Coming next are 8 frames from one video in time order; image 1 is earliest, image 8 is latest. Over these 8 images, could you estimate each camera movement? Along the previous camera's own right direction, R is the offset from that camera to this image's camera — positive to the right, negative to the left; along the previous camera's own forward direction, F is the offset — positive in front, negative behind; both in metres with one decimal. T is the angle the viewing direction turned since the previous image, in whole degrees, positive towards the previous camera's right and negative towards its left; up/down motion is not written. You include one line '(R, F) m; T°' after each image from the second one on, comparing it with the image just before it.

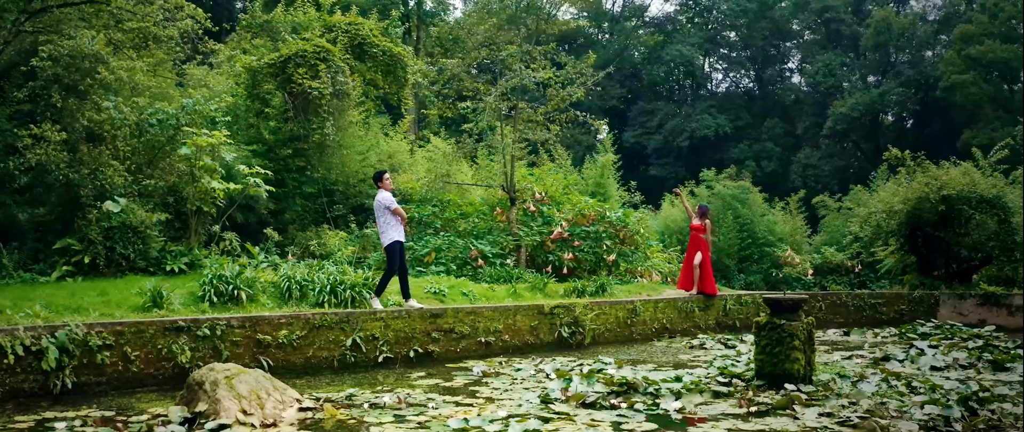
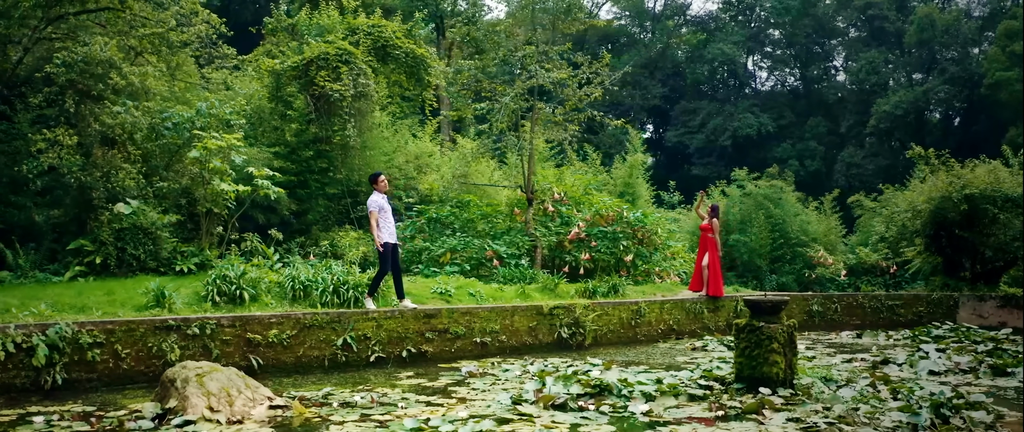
(+0.4, 0.0) m; -3°
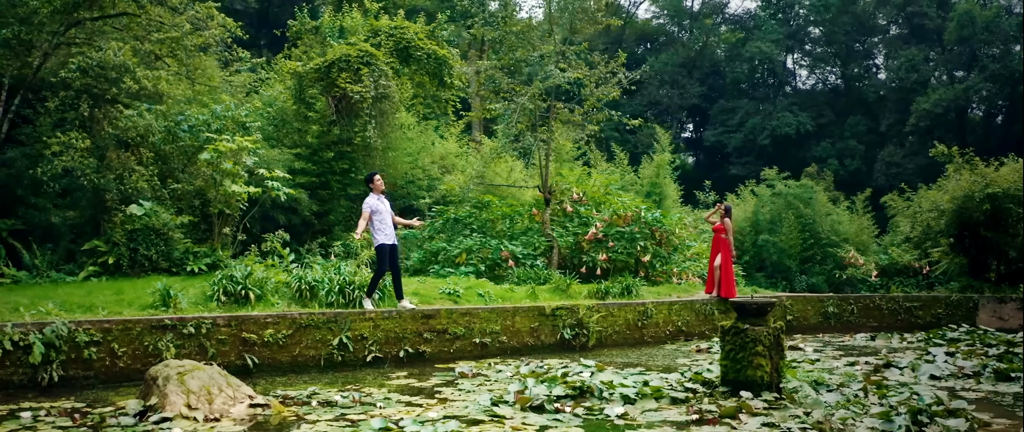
(+0.3, 0.0) m; -3°
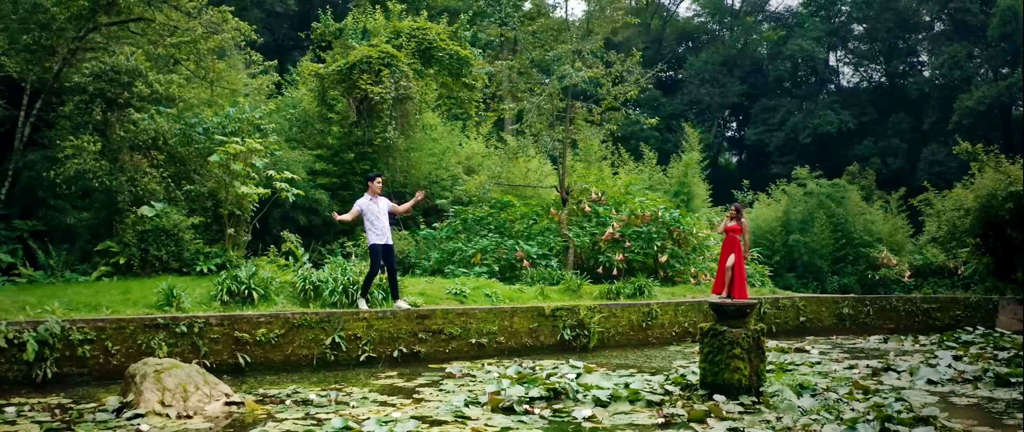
(+0.4, 0.0) m; -3°
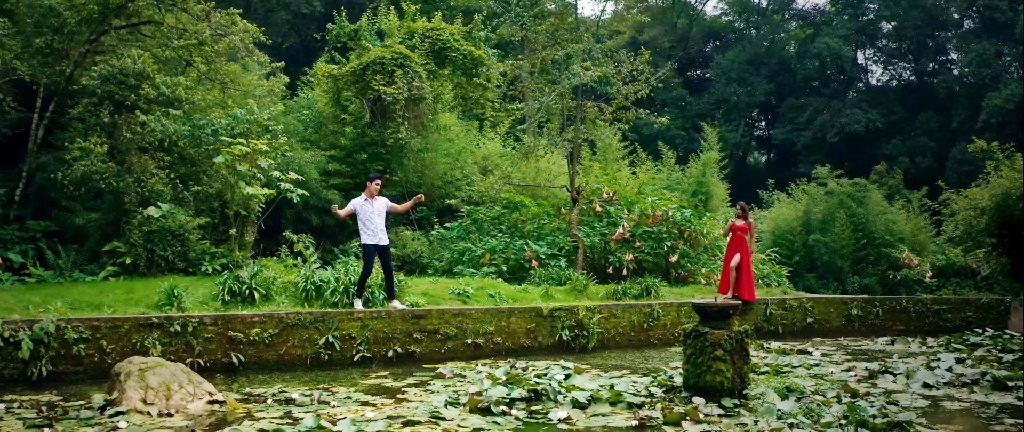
(+0.3, 0.0) m; -2°
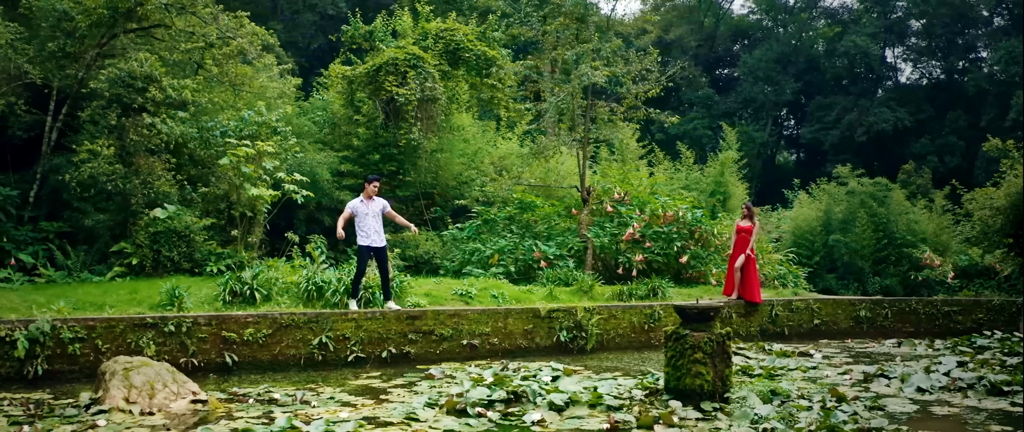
(+0.3, 0.0) m; -2°
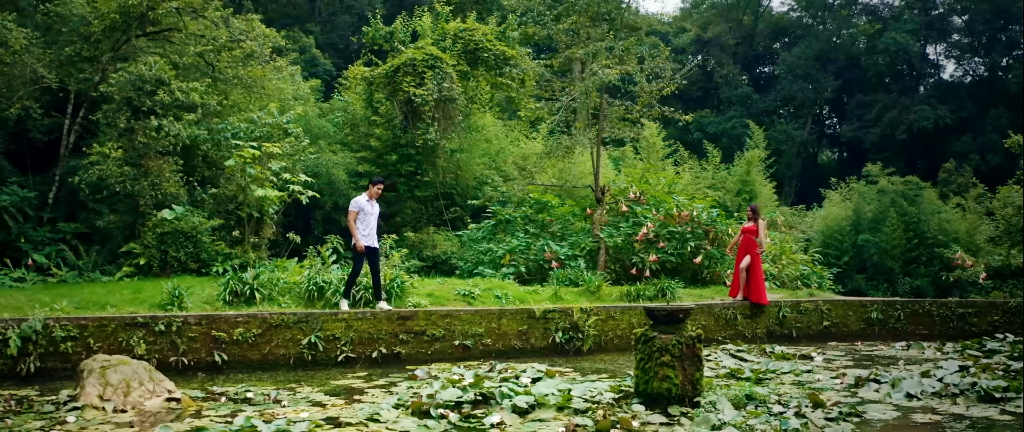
(+0.4, 0.0) m; -3°
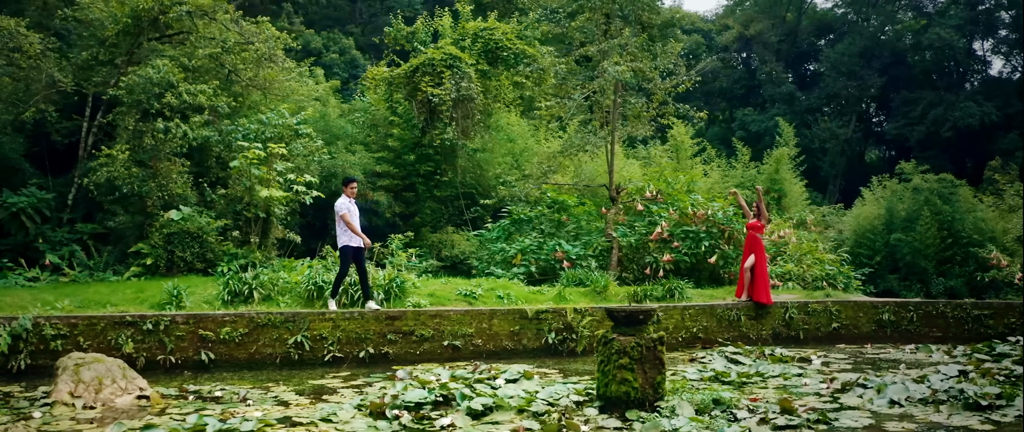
(+0.5, +0.1) m; -3°
